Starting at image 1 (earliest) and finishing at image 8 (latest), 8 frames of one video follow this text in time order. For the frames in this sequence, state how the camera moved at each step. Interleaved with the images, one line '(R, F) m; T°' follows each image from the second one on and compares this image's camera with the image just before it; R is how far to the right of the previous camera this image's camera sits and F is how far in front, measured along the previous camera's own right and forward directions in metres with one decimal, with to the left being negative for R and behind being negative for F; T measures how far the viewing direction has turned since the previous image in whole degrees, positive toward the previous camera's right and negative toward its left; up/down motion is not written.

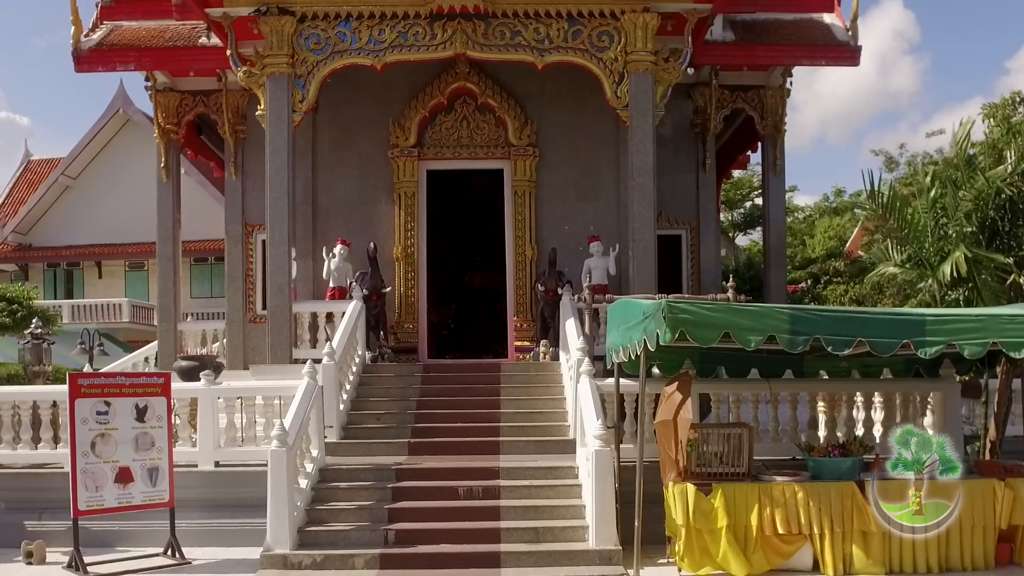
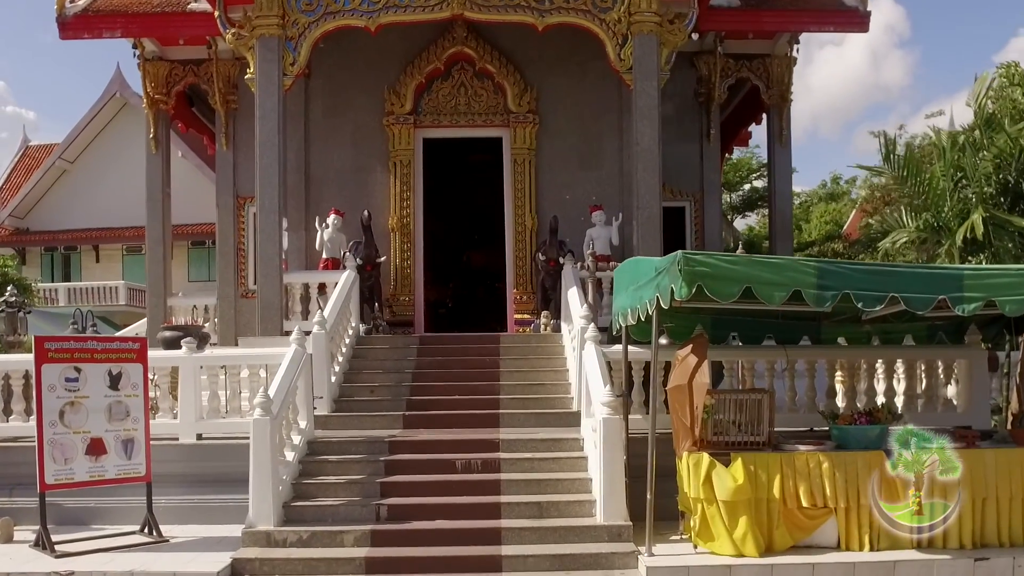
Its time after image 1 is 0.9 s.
(0.0, +0.5) m; 0°
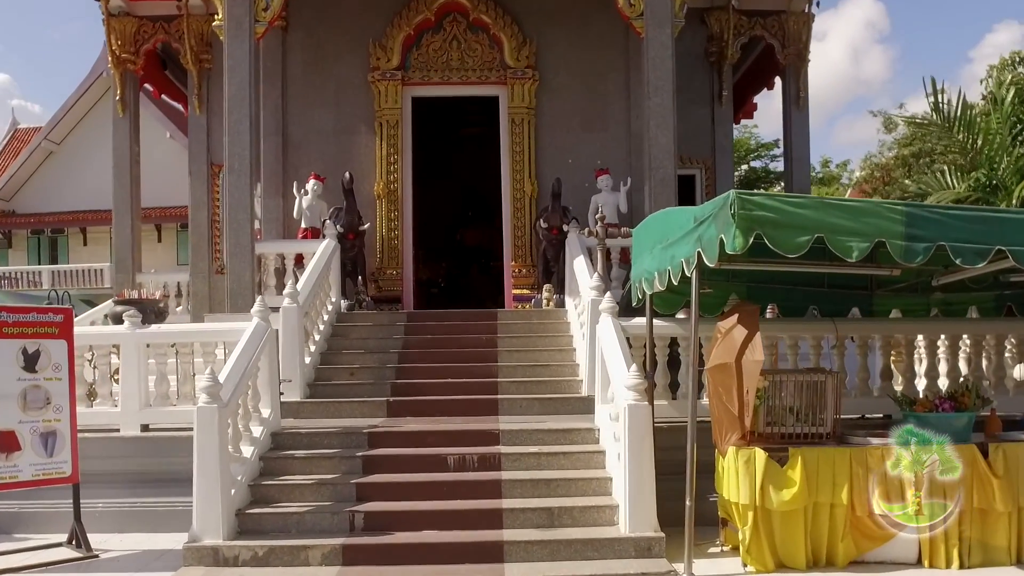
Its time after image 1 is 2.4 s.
(-0.1, +1.1) m; 0°
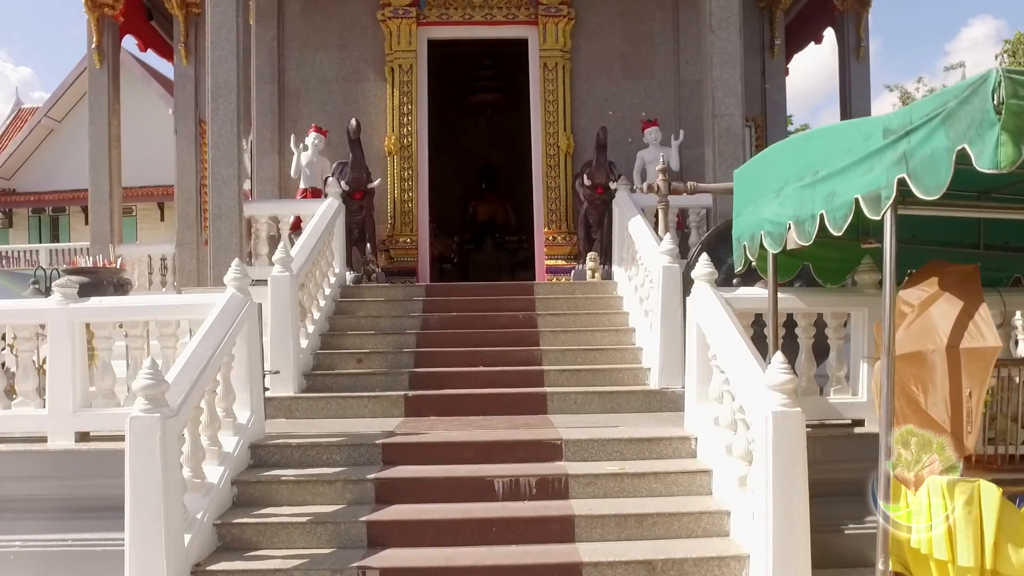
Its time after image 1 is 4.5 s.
(-0.3, +1.6) m; 0°
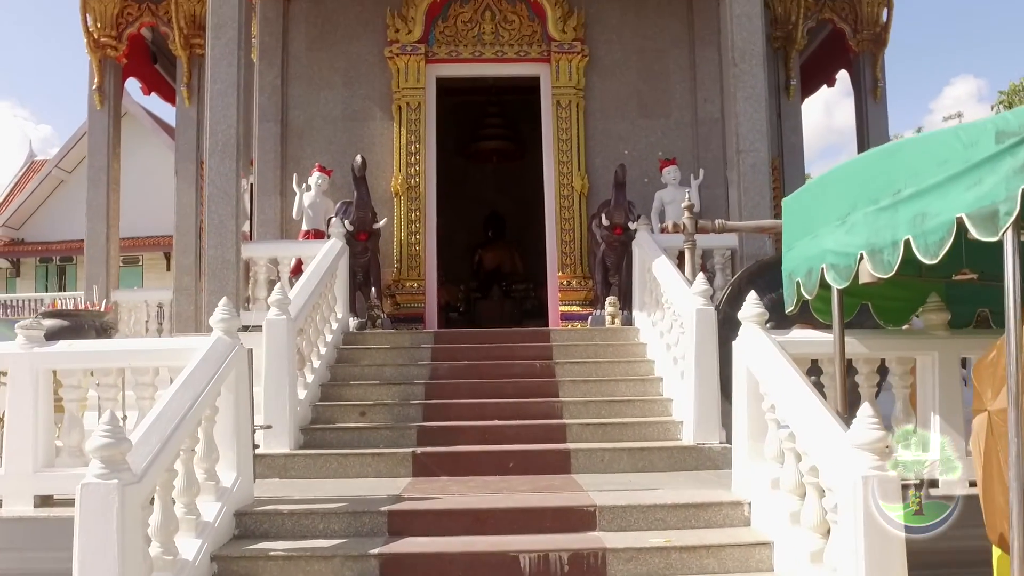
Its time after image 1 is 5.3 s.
(-0.1, +0.5) m; 0°
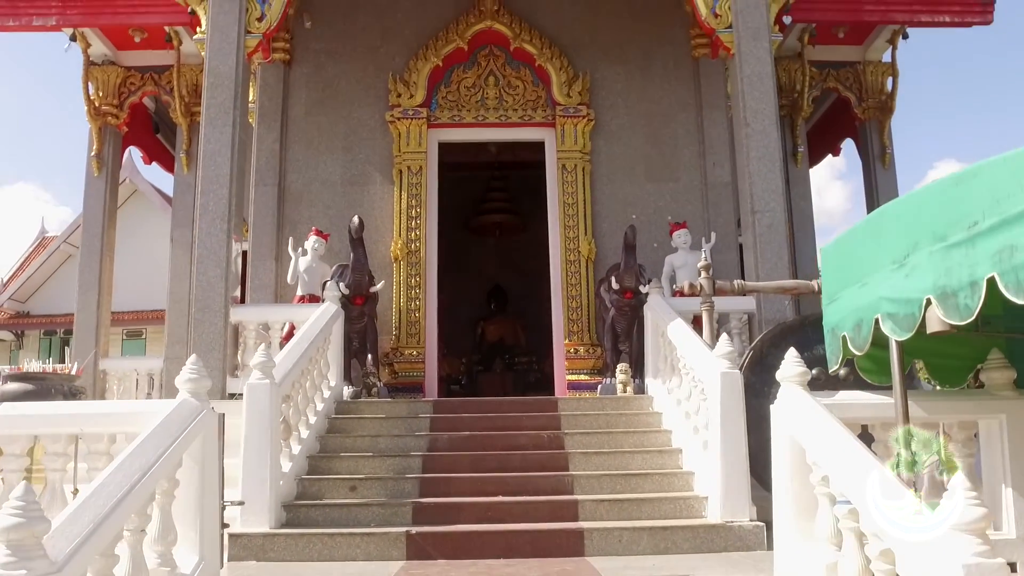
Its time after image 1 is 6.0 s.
(0.0, +0.4) m; 0°
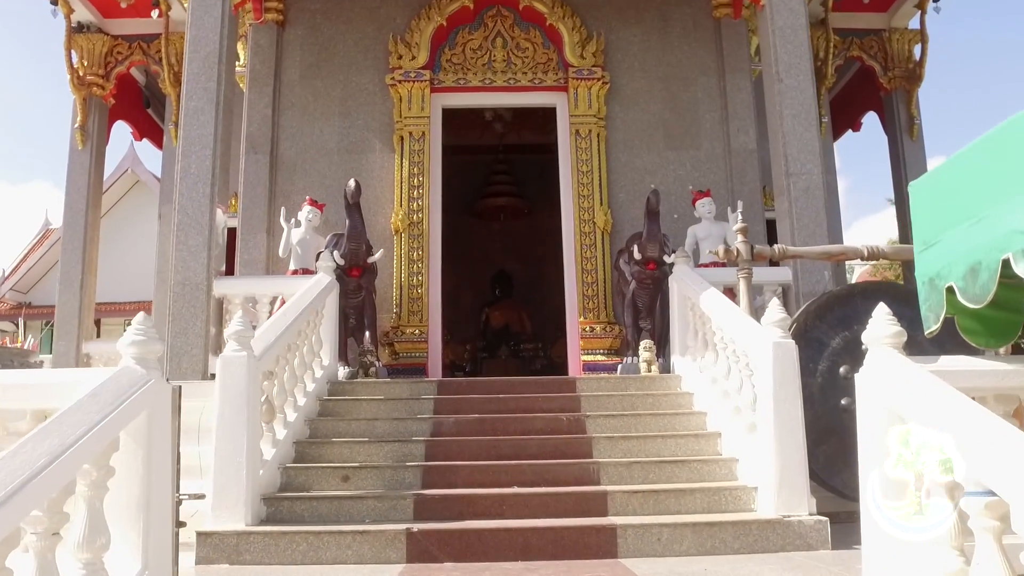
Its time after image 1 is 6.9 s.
(-0.1, +0.7) m; 0°
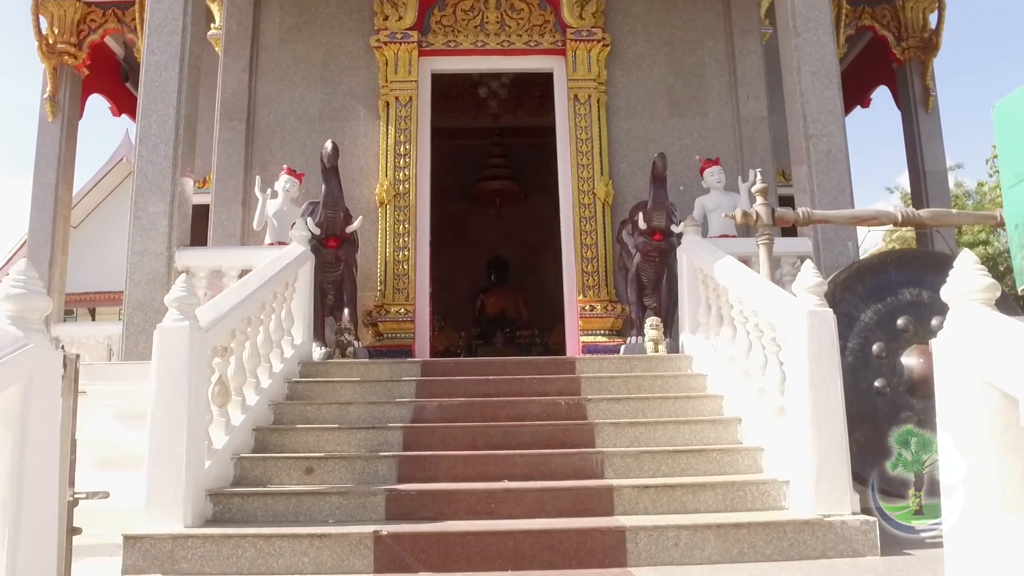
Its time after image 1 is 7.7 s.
(0.0, +0.6) m; 0°
